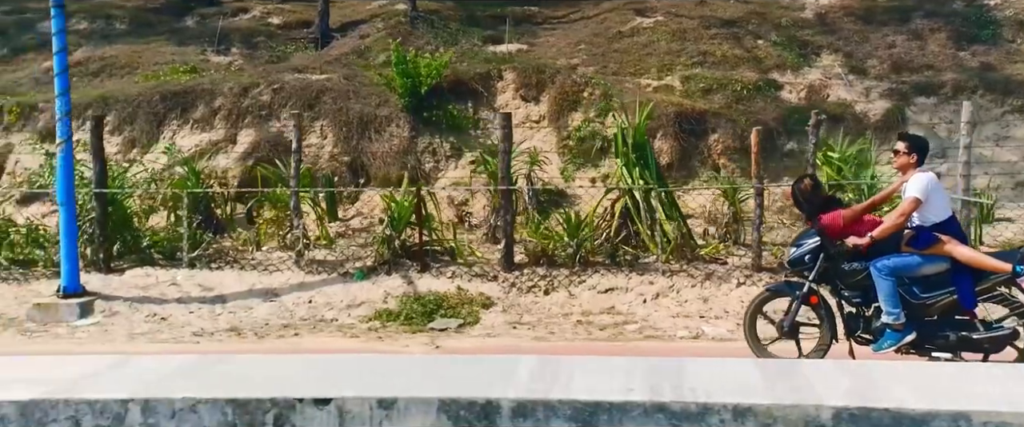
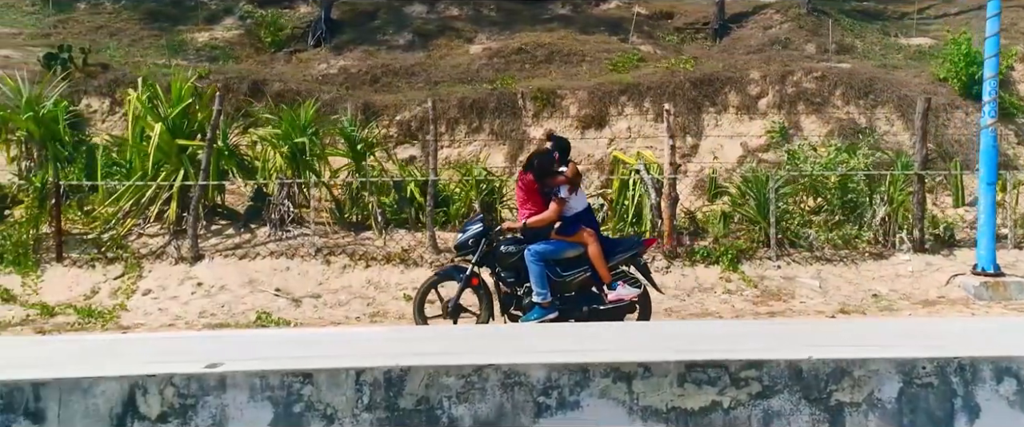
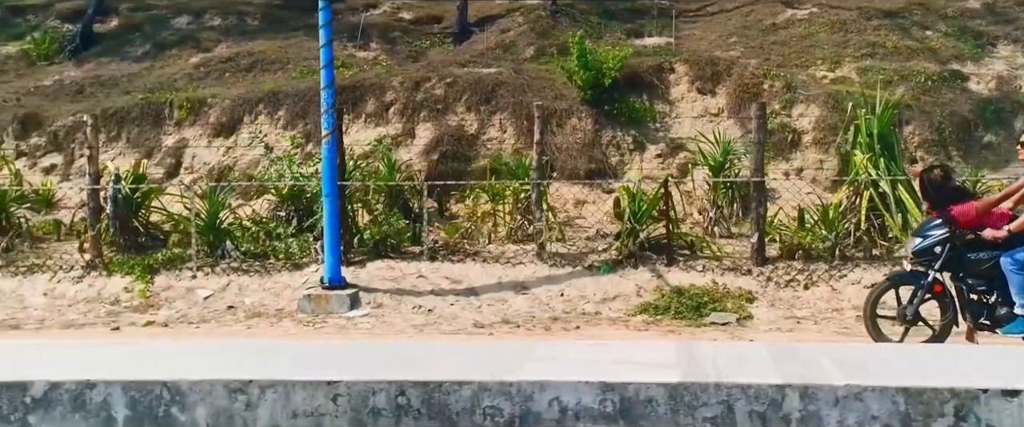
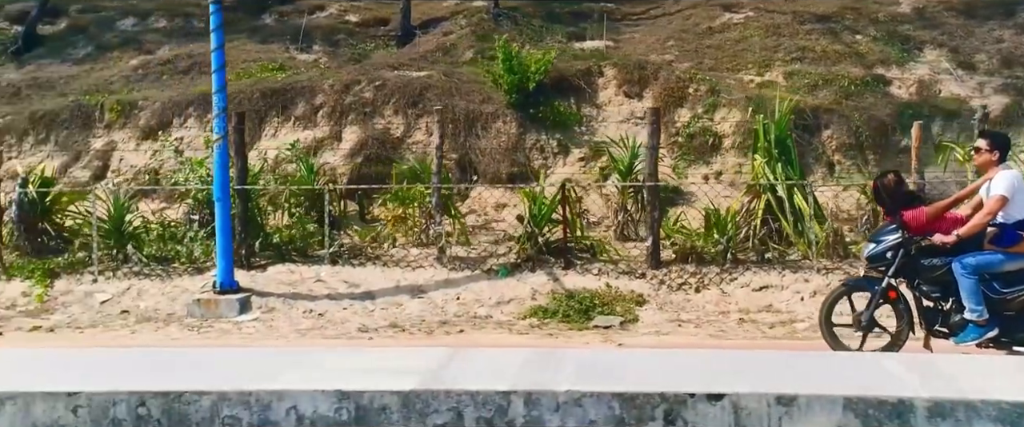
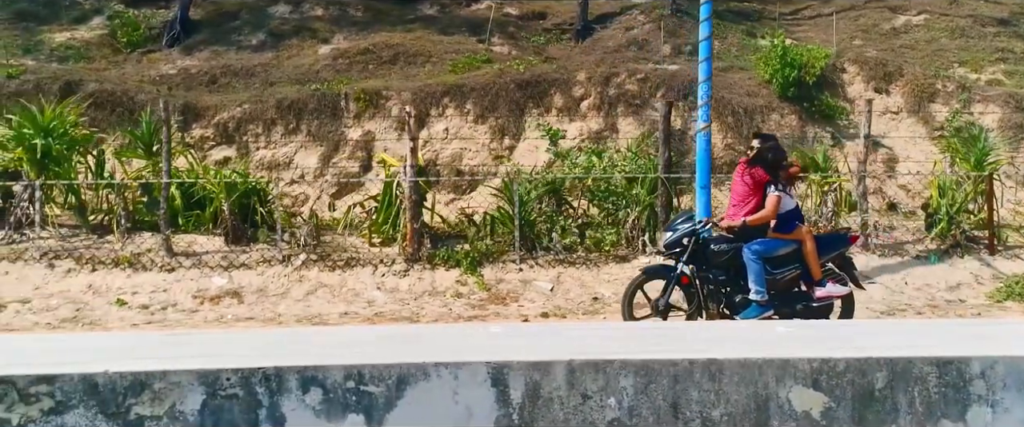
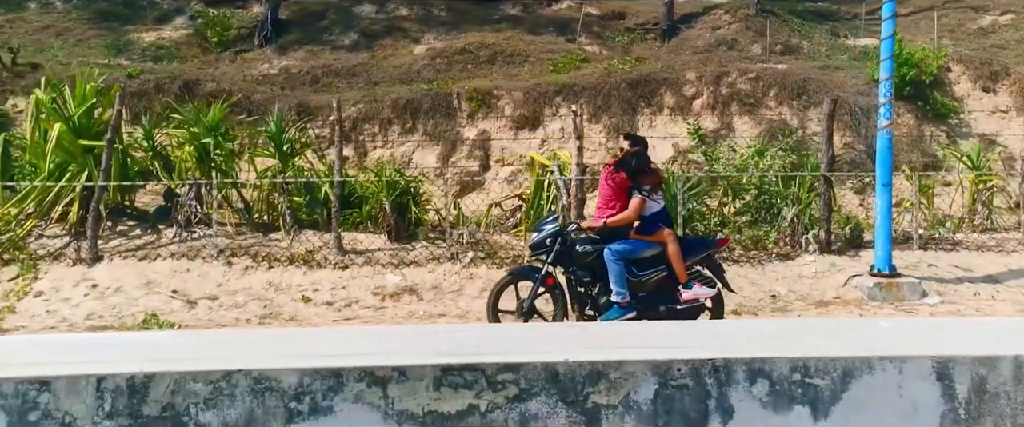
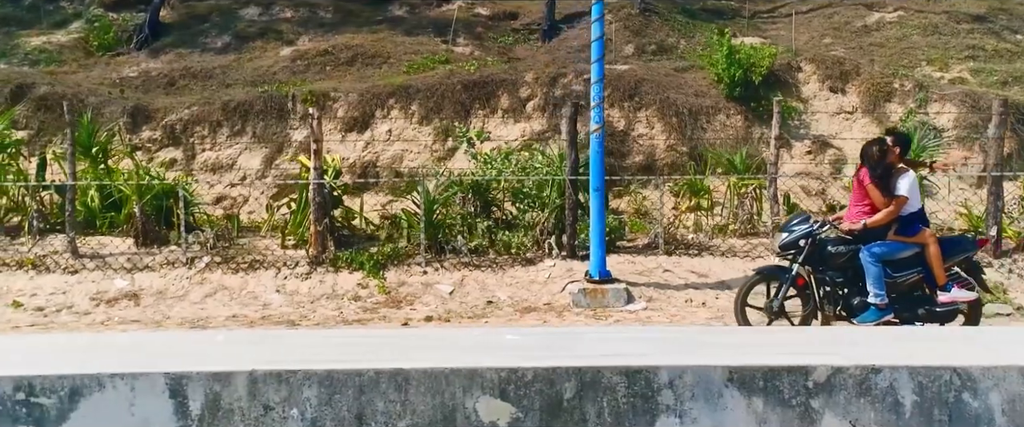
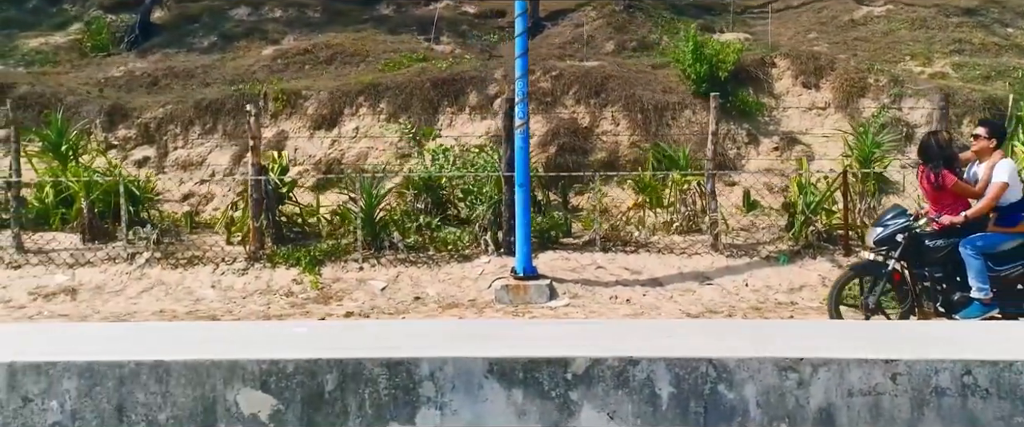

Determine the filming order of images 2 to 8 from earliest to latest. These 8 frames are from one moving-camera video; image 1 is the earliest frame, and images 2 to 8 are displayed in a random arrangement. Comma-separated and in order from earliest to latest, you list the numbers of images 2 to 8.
4, 3, 8, 7, 5, 6, 2
